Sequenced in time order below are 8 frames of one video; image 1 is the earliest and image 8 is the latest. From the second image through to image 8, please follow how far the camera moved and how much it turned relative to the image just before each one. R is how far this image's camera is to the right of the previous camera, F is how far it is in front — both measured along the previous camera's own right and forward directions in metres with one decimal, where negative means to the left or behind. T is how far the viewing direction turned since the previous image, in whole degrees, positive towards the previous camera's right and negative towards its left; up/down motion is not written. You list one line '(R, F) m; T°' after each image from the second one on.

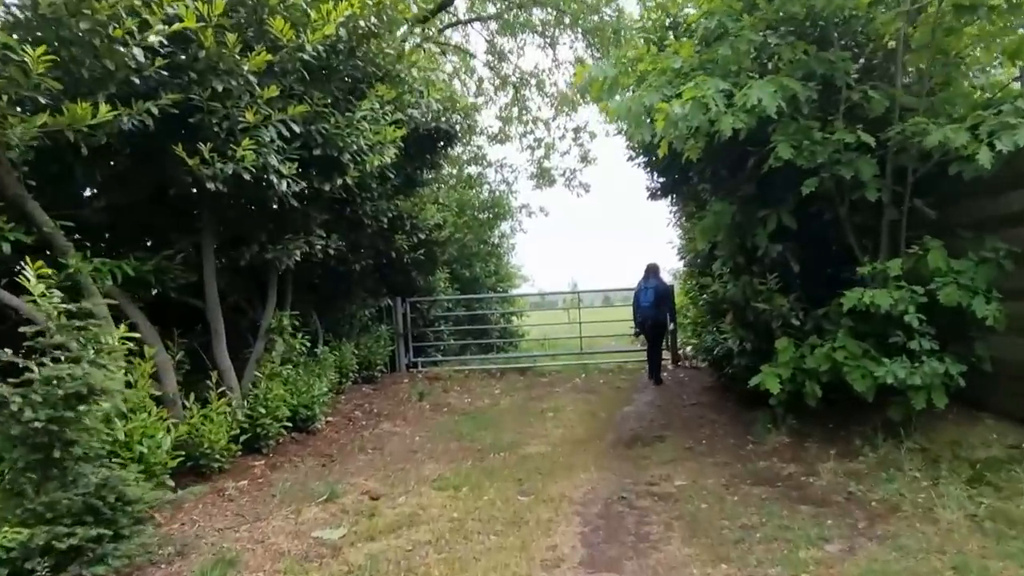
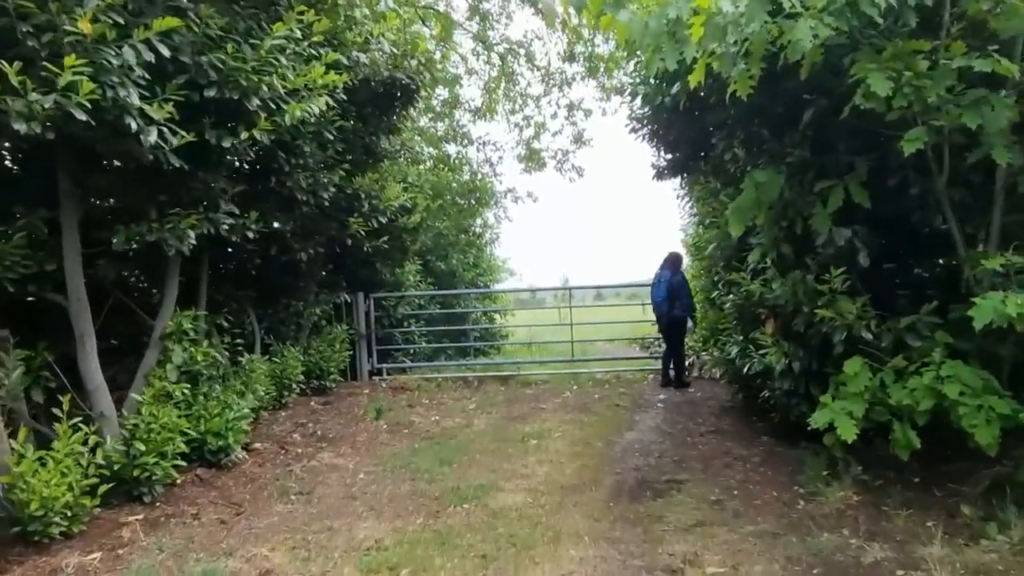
(+0.1, +1.7) m; 0°
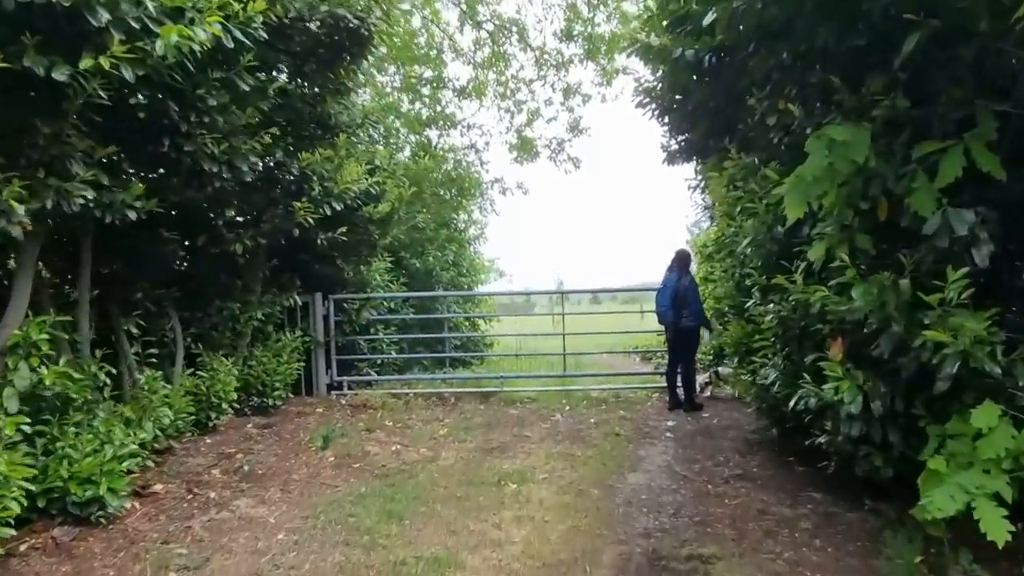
(+0.1, +1.5) m; 0°
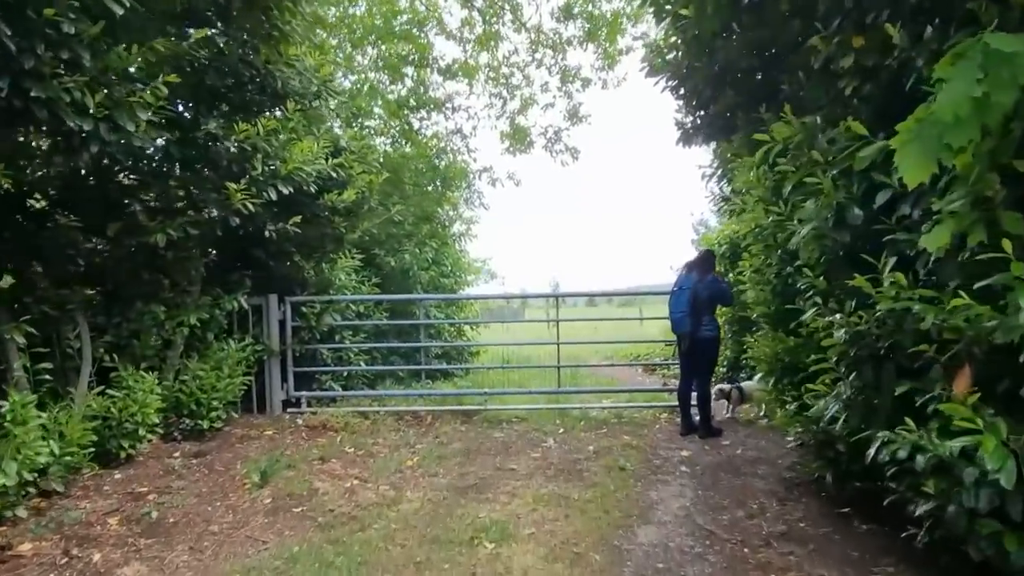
(+0.1, +1.2) m; 0°
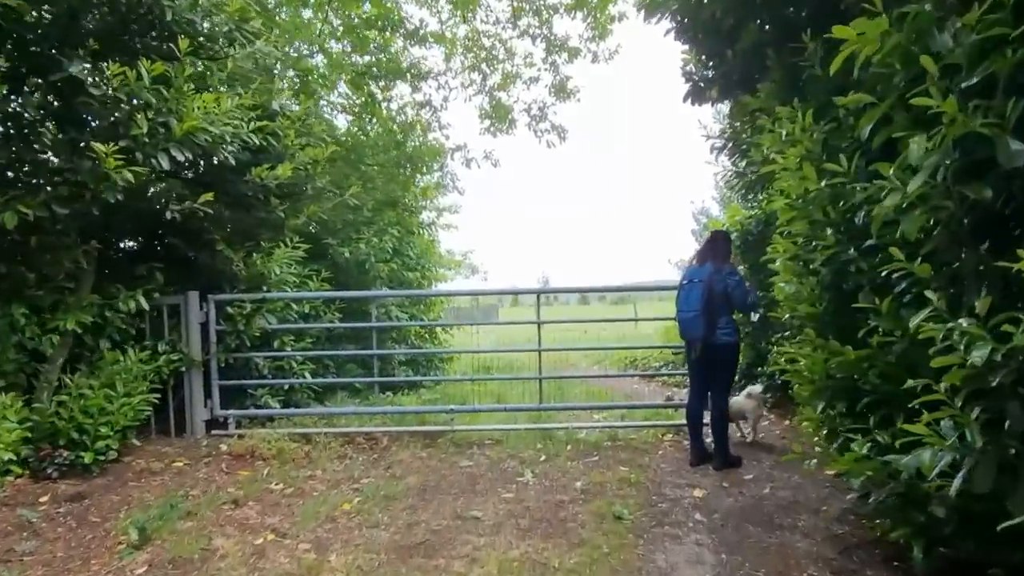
(+0.1, +1.3) m; 0°
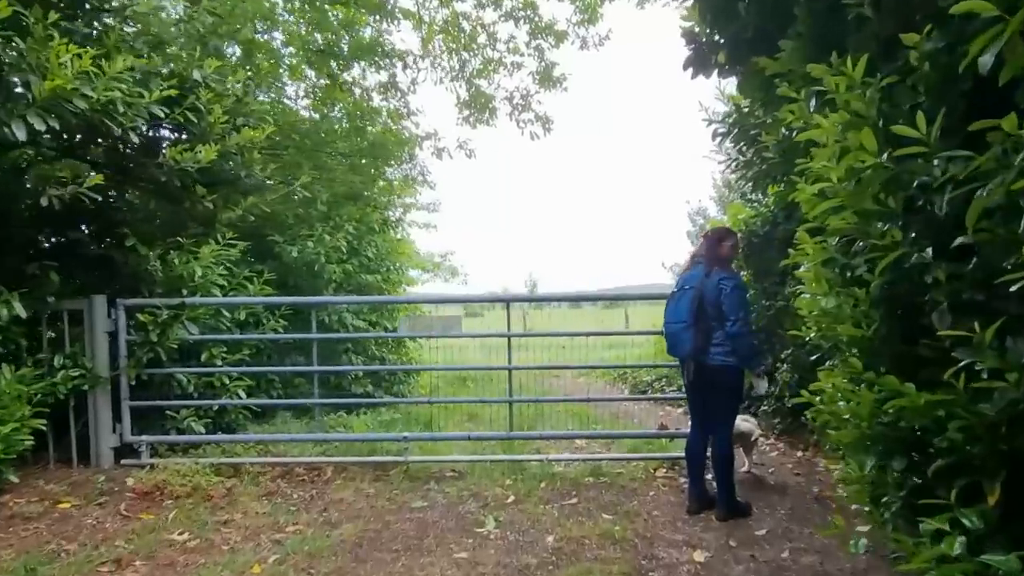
(+0.1, +1.0) m; 0°
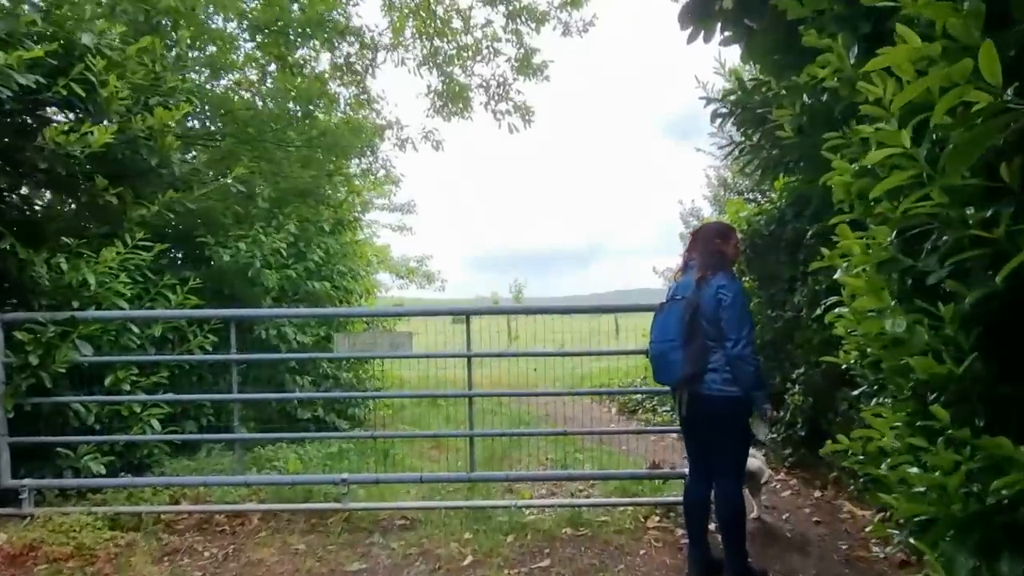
(+0.1, +0.9) m; 0°
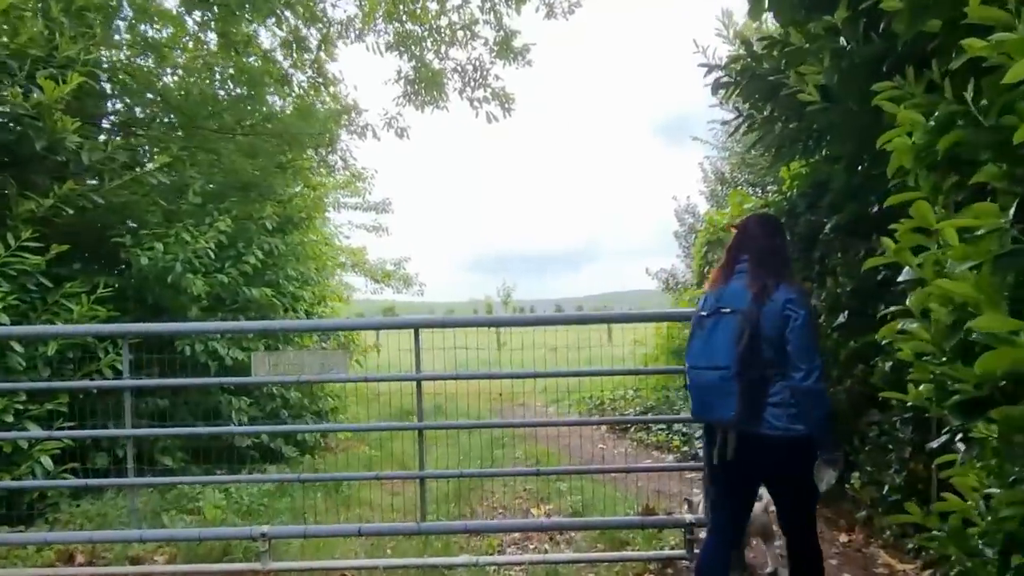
(+0.1, +0.8) m; 0°
